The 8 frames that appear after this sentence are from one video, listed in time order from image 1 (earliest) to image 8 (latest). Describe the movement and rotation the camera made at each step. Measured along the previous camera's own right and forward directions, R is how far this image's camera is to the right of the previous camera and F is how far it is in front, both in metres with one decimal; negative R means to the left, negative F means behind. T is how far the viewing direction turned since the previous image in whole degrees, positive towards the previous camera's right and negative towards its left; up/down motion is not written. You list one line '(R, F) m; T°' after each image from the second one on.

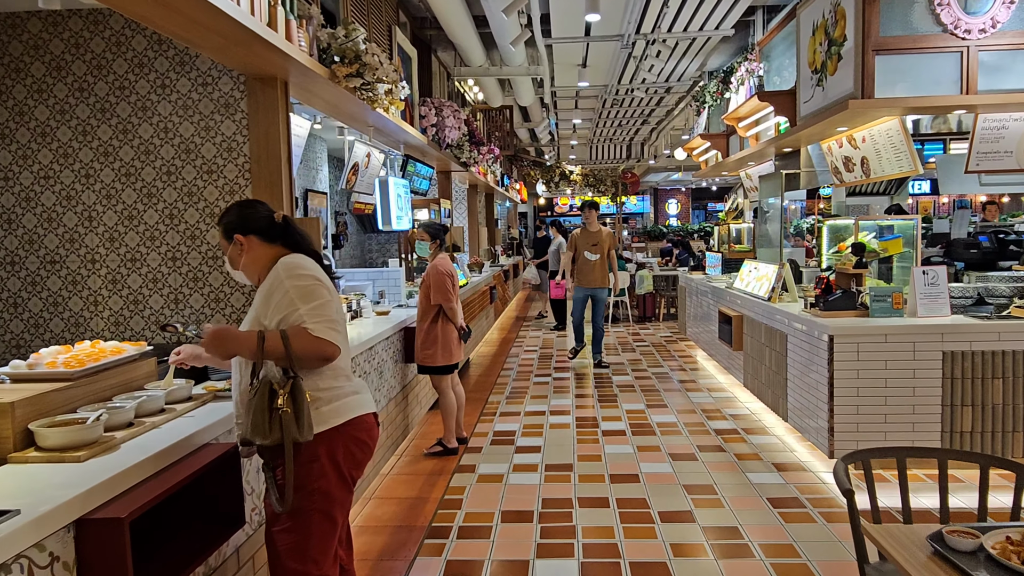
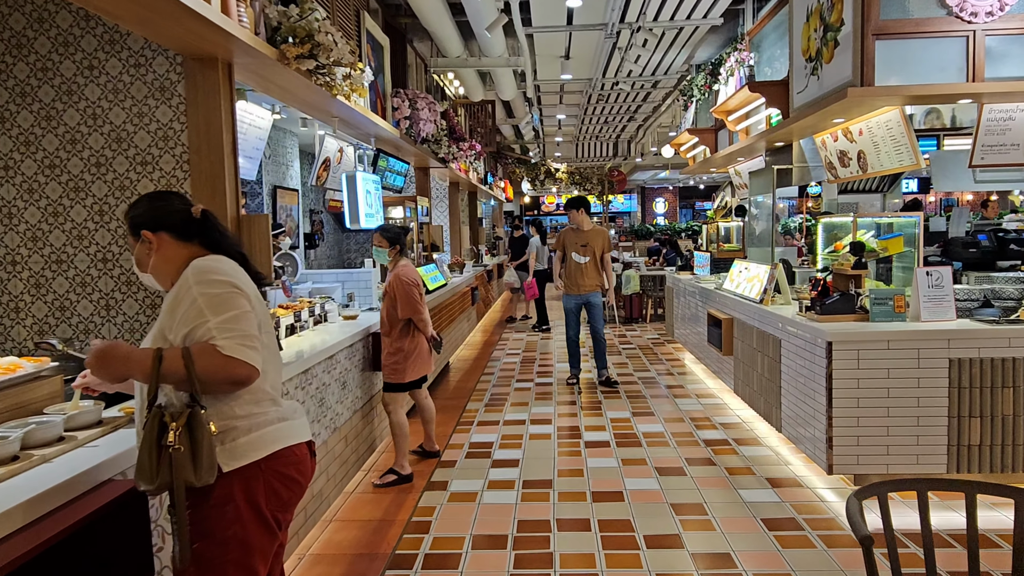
(+0.1, +0.3) m; +1°
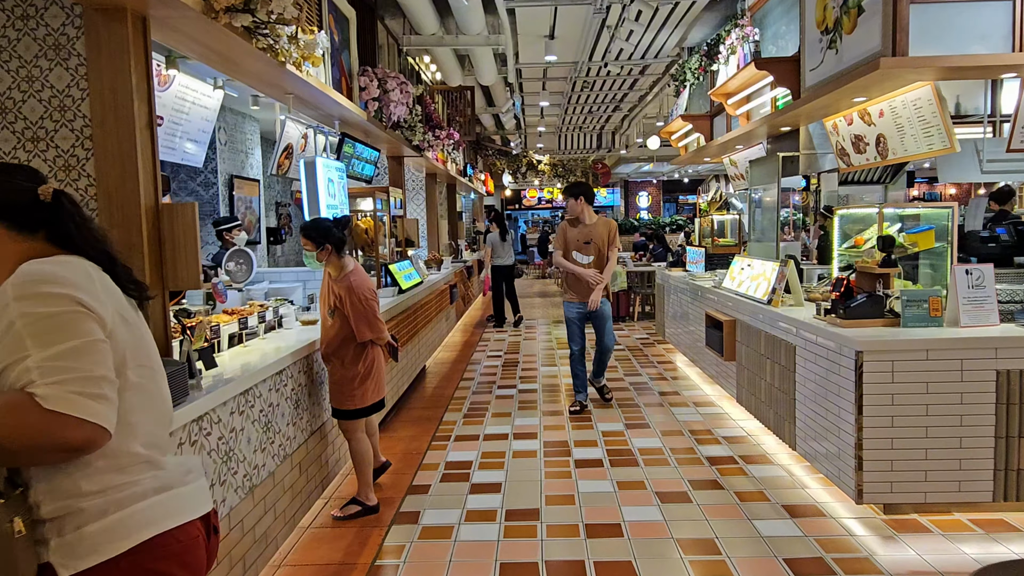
(0.0, +0.5) m; +1°
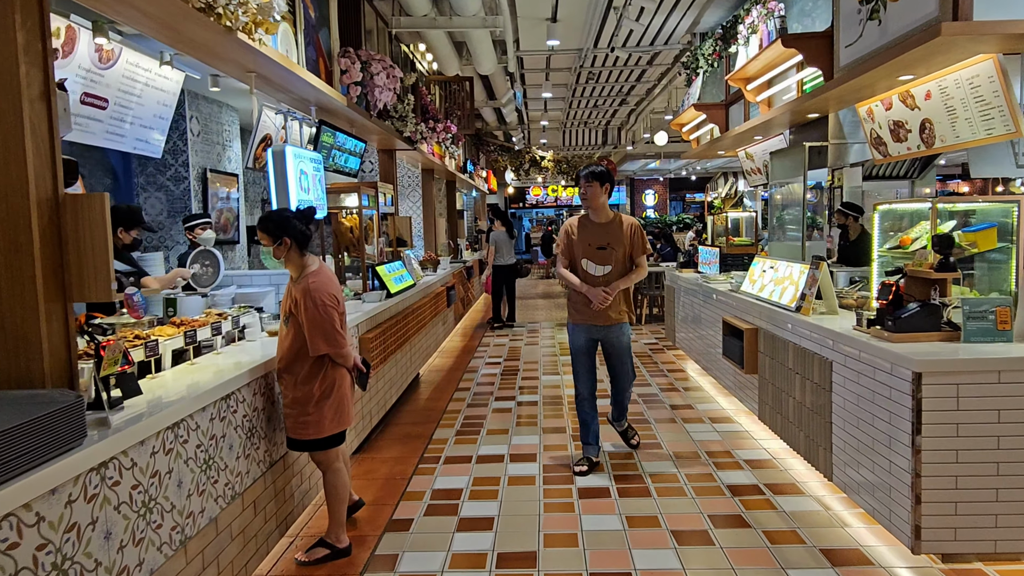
(+0.1, +0.5) m; 0°
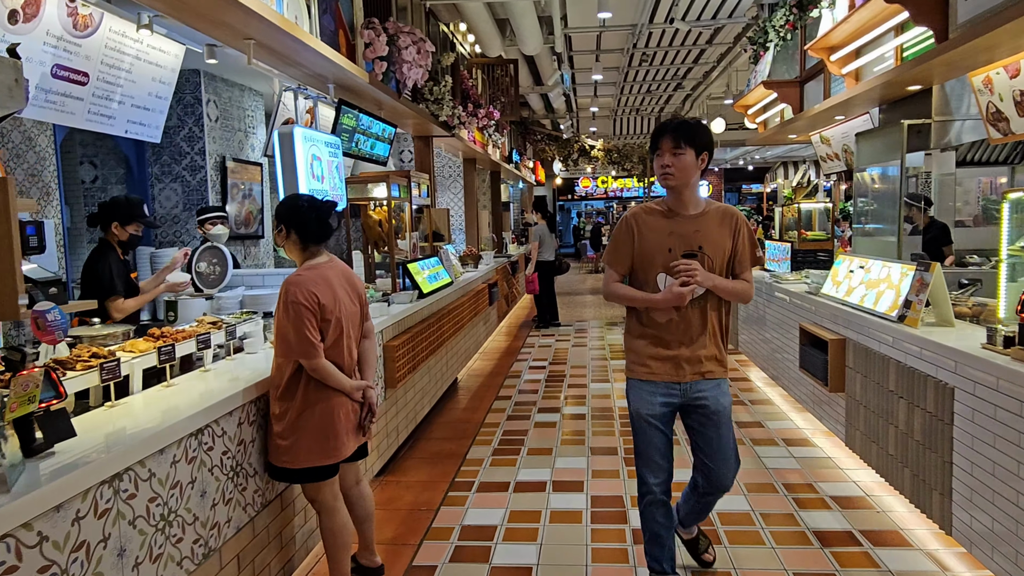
(0.0, +0.6) m; -4°
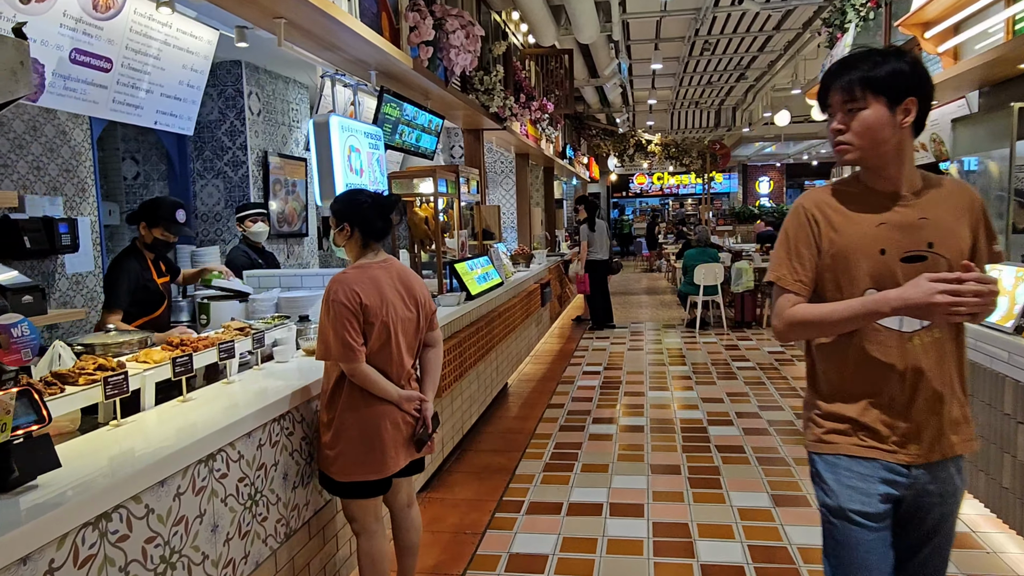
(0.0, +0.3) m; -4°
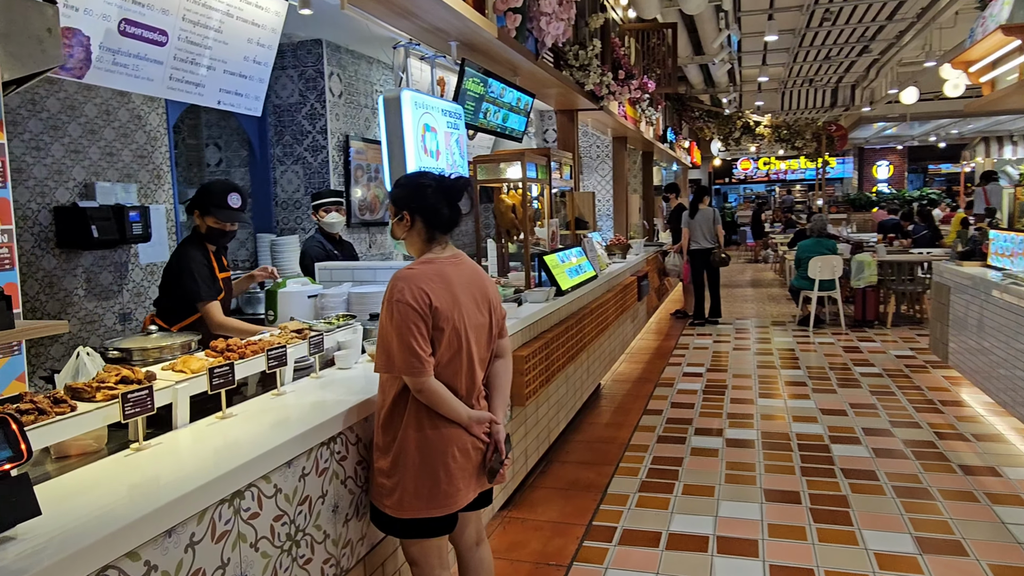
(0.0, +0.4) m; -7°
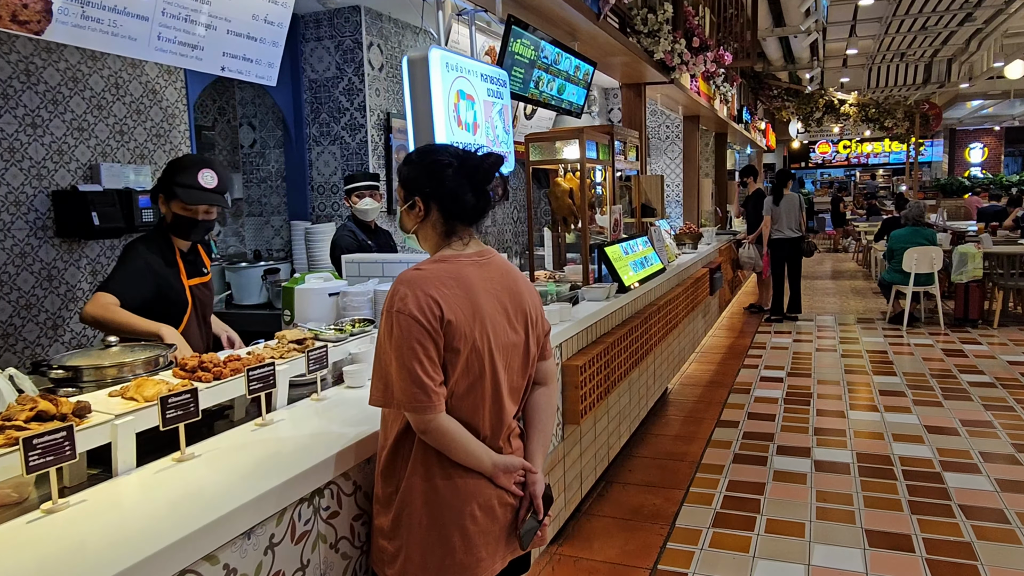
(0.0, +0.5) m; -5°
